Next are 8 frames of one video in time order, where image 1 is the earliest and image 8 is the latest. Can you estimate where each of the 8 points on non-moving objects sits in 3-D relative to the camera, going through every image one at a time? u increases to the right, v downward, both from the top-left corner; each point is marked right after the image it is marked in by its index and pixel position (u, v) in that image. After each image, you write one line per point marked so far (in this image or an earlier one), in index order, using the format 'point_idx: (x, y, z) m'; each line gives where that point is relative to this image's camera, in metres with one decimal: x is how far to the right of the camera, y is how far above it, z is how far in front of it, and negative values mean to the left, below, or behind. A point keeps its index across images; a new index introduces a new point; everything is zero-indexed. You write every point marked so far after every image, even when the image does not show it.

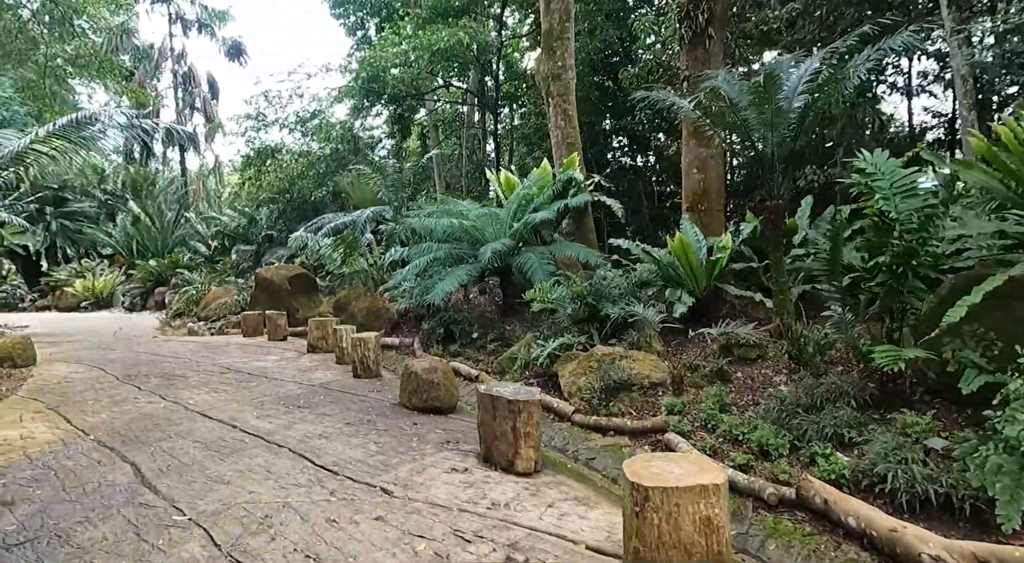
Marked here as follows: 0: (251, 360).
0: (-2.2, -0.7, +5.0) m
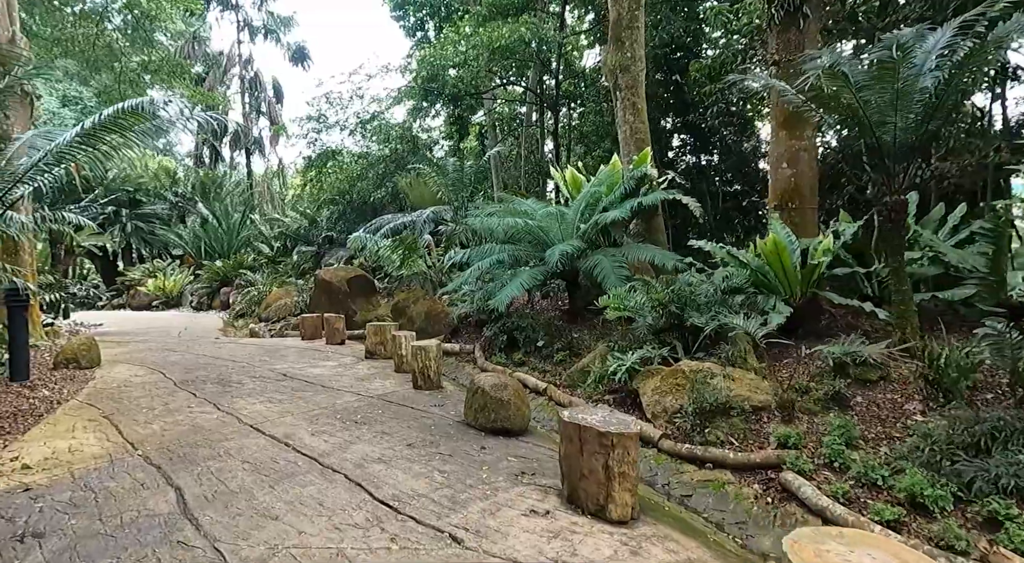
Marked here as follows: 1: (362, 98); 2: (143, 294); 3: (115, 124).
0: (-1.7, -0.7, +4.8) m
1: (-3.1, +3.8, +12.1) m
2: (-7.9, -0.3, +12.6) m
3: (-2.9, +1.2, +4.3) m
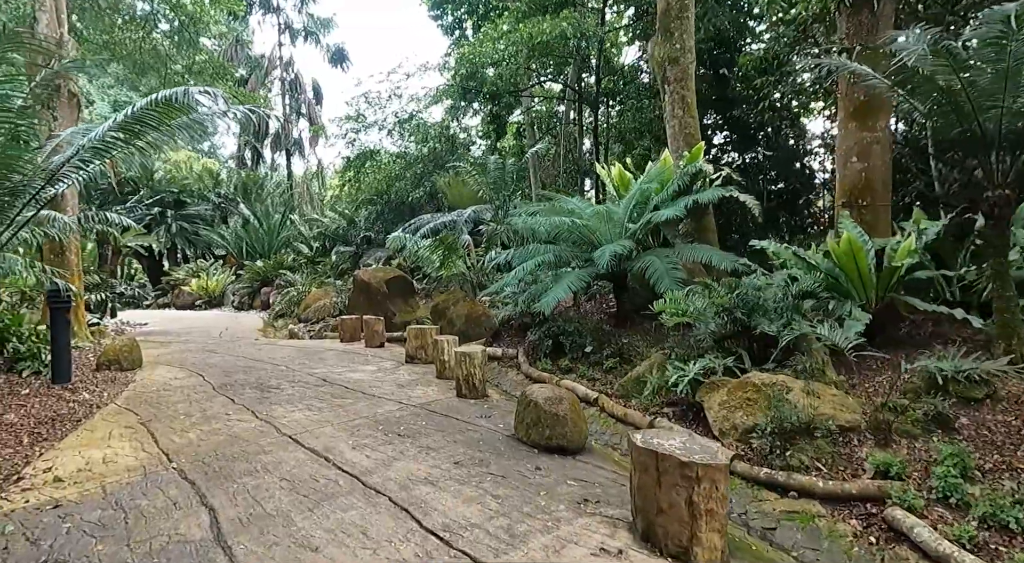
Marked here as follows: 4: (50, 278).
0: (-1.3, -0.7, +4.7) m
1: (-2.3, +3.7, +12.0) m
2: (-7.1, -0.3, +12.8) m
3: (-2.6, +1.2, +4.2) m
4: (-3.2, 0.0, +4.1) m
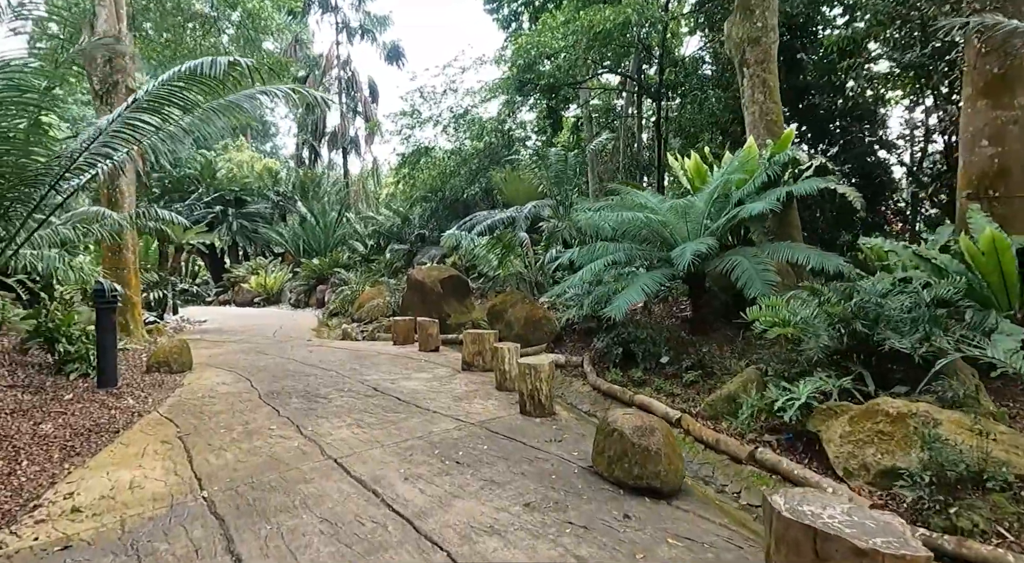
0: (-0.8, -0.7, +4.3) m
1: (-1.1, +3.8, +11.7) m
2: (-5.8, -0.2, +12.9) m
3: (-2.1, +1.2, +4.0) m
4: (-2.8, 0.0, +3.9) m
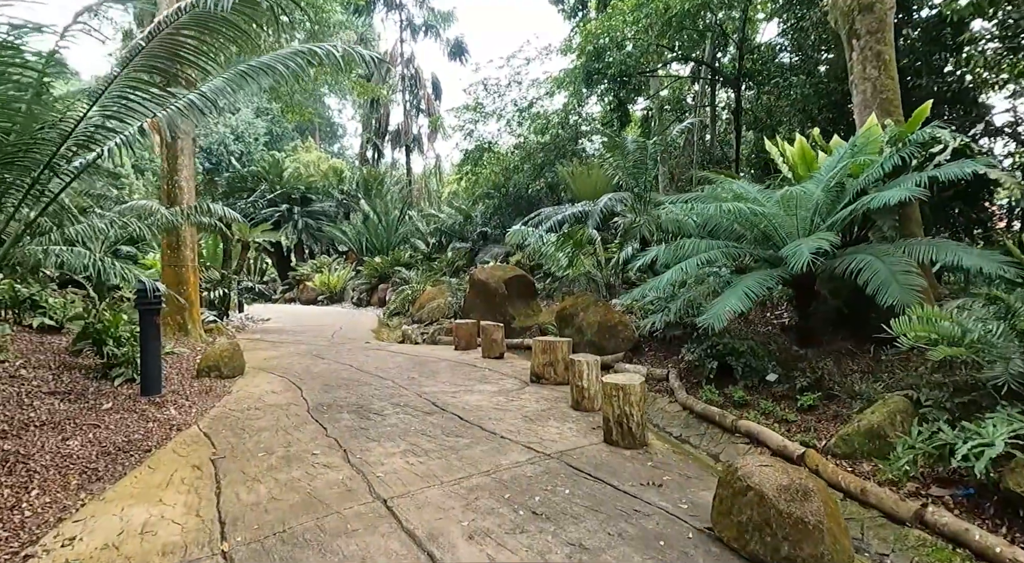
0: (-0.3, -0.7, +3.8) m
1: (+0.1, +3.8, +11.2) m
2: (-4.4, -0.2, +12.9) m
3: (-1.6, +1.2, +3.7) m
4: (-2.3, 0.0, +3.6) m
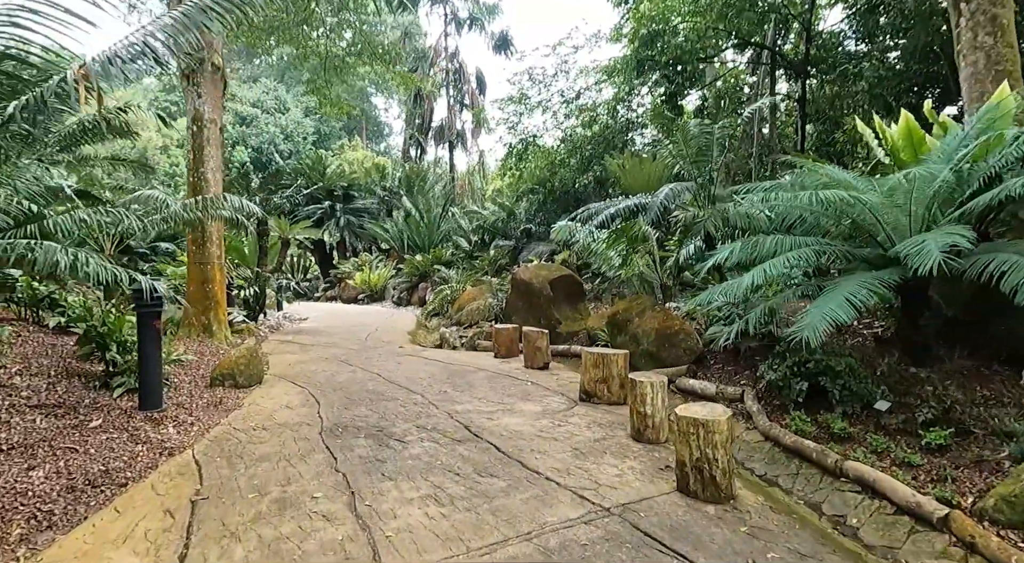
0: (-0.1, -0.7, +3.3) m
1: (+1.0, +3.8, +10.6) m
2: (-3.5, -0.1, +12.6) m
3: (-1.4, +1.2, +3.2) m
4: (-2.0, 0.0, +3.2) m
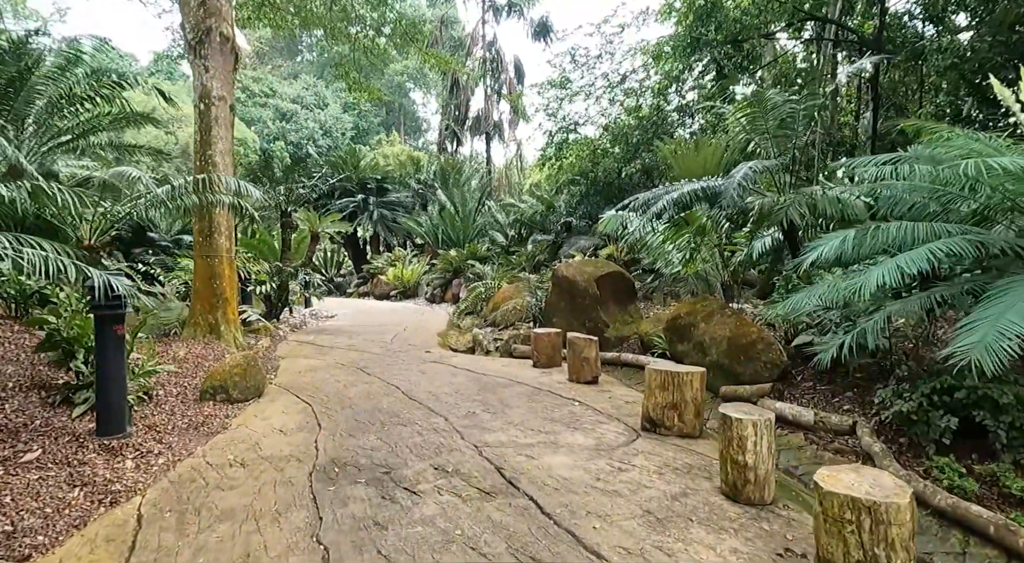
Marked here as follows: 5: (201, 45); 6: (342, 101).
0: (+0.1, -0.7, +2.6) m
1: (+1.7, +3.8, +9.8) m
2: (-2.7, 0.0, +12.1) m
3: (-1.2, +1.2, +2.6) m
4: (-1.8, 0.0, +2.6) m
5: (-2.6, +2.0, +5.0) m
6: (-5.1, +5.5, +17.7) m
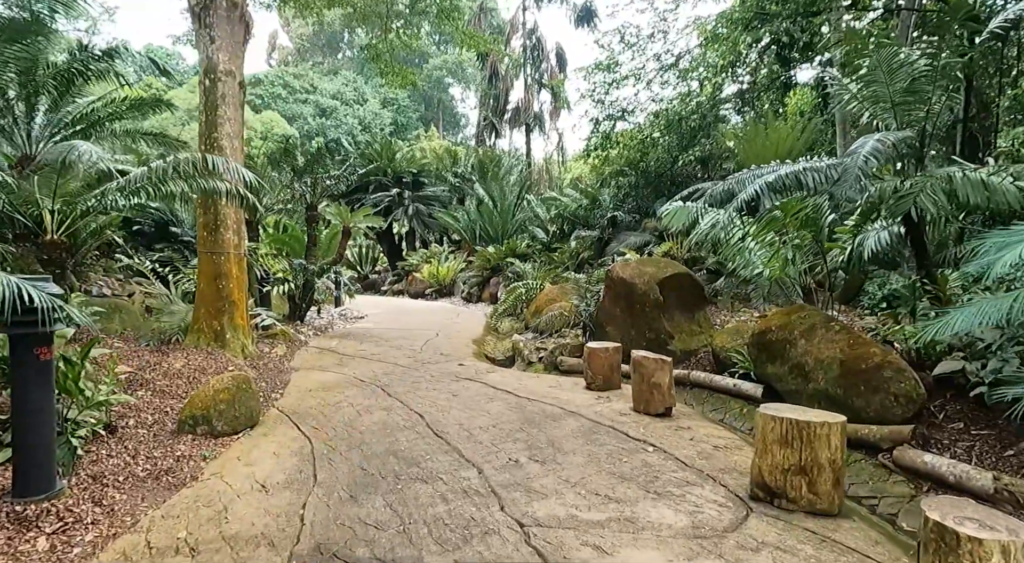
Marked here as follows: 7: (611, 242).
0: (+0.3, -0.8, +1.8) m
1: (+2.4, +3.8, +8.9) m
2: (-1.9, 0.0, +11.5) m
3: (-1.0, +1.2, +1.9) m
4: (-1.6, 0.0, +2.0) m
5: (-2.3, +2.0, +4.4) m
6: (-3.9, +5.5, +17.1) m
7: (+1.5, +0.6, +8.7) m
